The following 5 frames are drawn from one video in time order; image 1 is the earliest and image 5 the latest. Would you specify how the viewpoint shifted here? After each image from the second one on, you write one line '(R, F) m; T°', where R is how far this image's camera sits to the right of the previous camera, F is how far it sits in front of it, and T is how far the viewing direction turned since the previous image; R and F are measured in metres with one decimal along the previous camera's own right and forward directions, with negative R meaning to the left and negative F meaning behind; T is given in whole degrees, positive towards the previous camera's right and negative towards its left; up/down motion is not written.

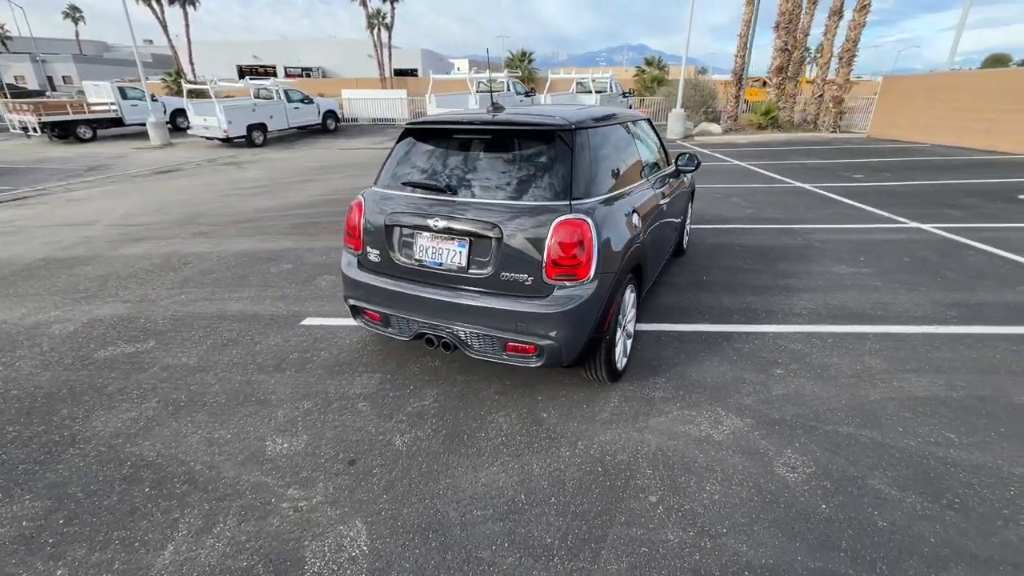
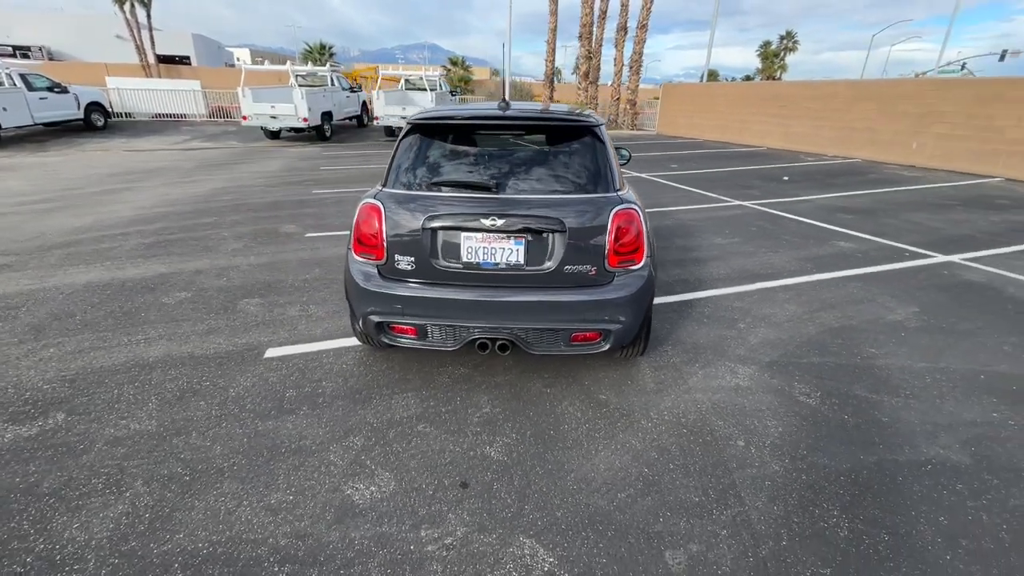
(-1.3, +0.2) m; +21°
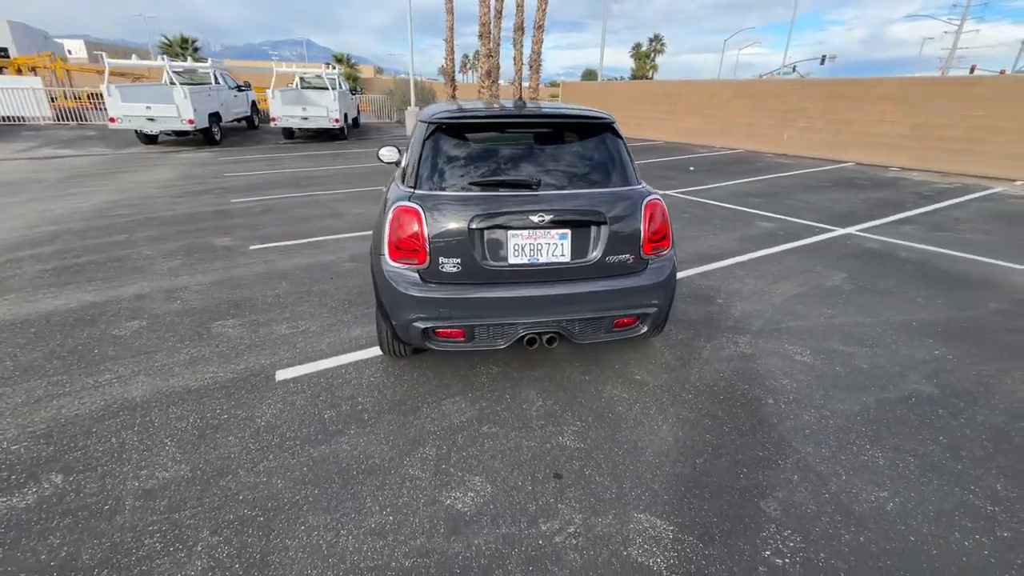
(-0.8, 0.0) m; +12°
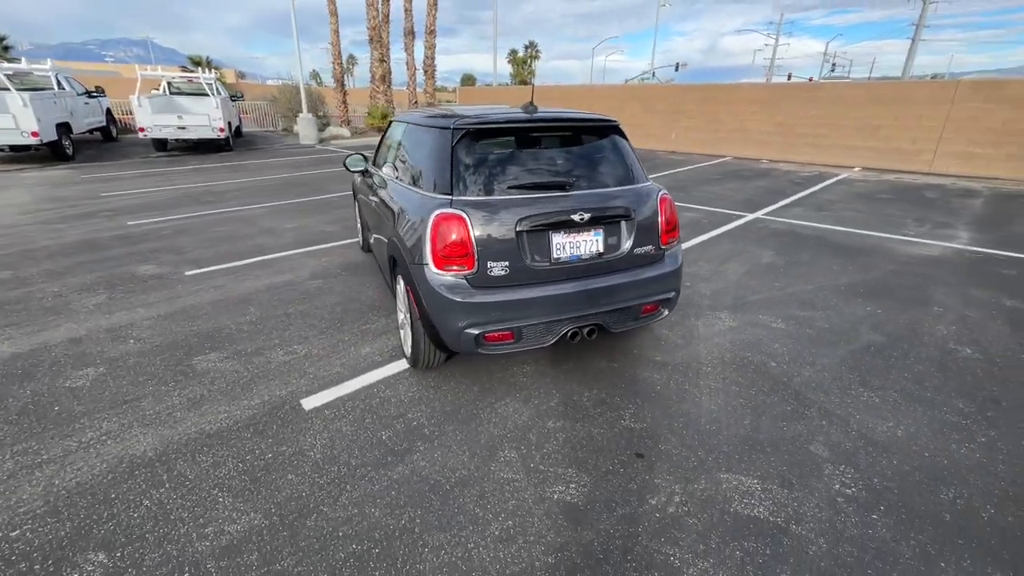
(-0.9, 0.0) m; +12°
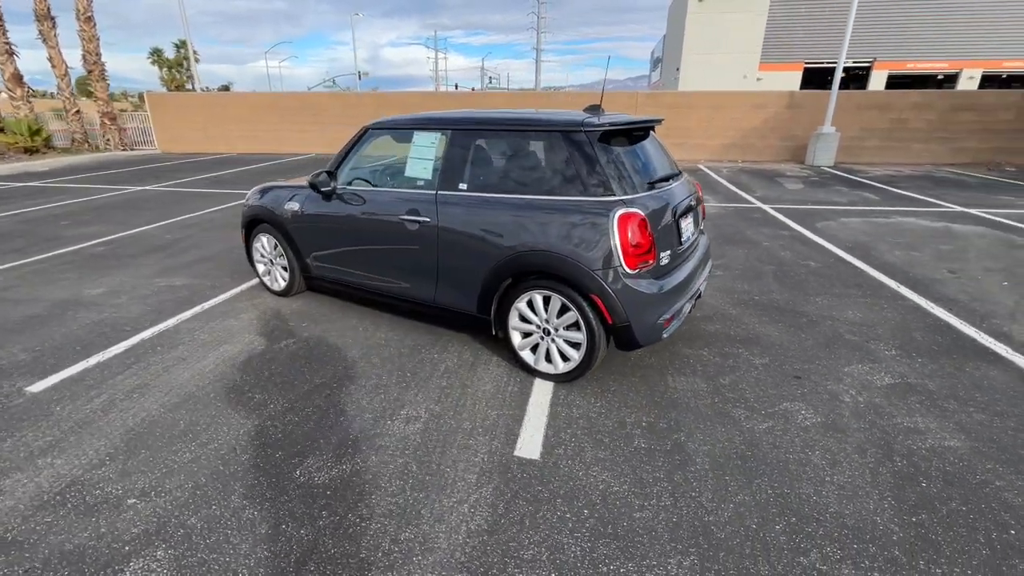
(-2.5, +0.8) m; +33°
